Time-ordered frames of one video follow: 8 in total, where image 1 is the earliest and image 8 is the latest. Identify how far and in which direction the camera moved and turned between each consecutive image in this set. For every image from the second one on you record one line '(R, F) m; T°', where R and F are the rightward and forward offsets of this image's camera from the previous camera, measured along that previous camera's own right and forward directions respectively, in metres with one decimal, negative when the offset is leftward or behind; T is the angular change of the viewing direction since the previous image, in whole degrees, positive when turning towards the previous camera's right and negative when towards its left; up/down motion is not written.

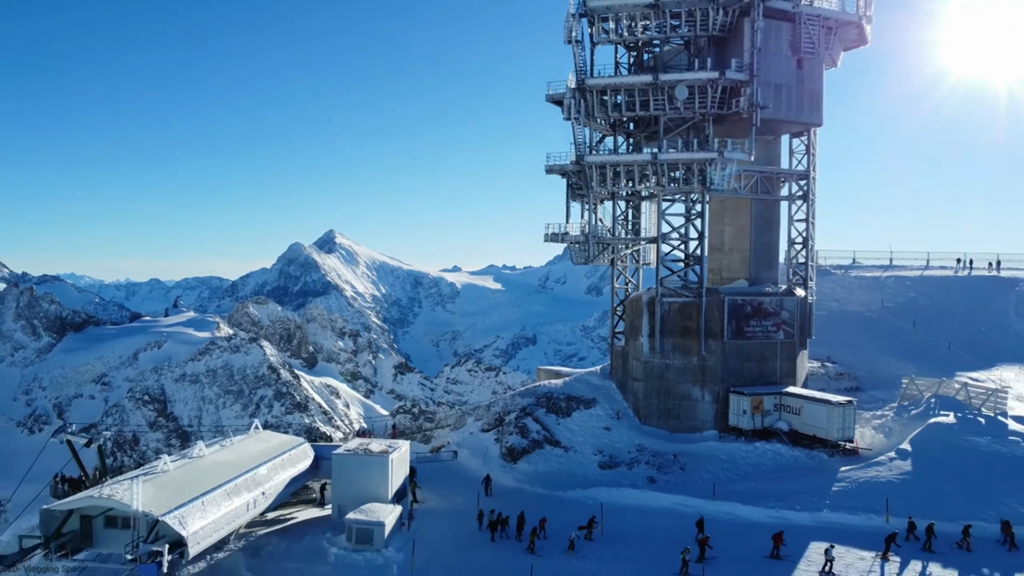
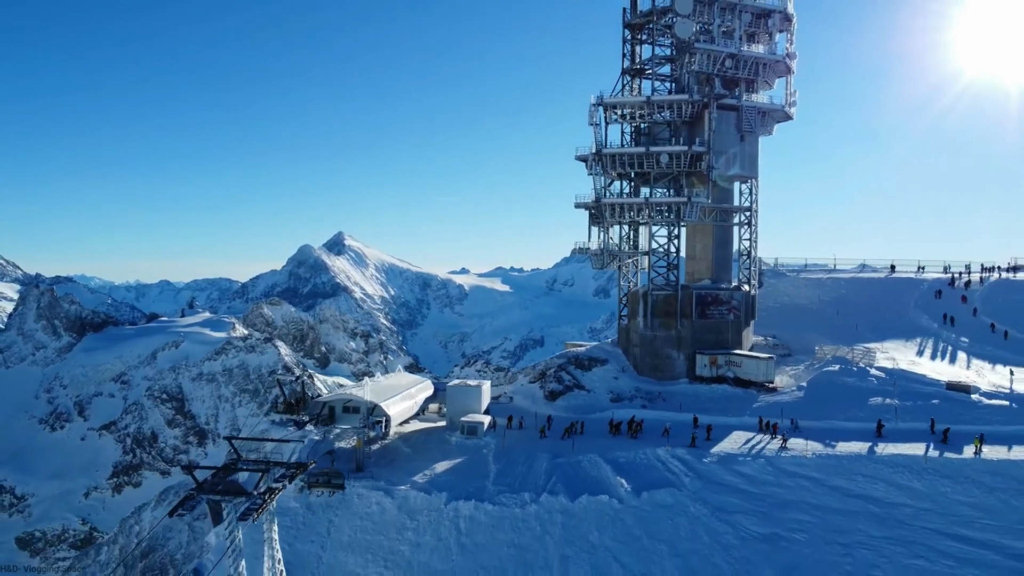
(-2.4, -15.5) m; 0°
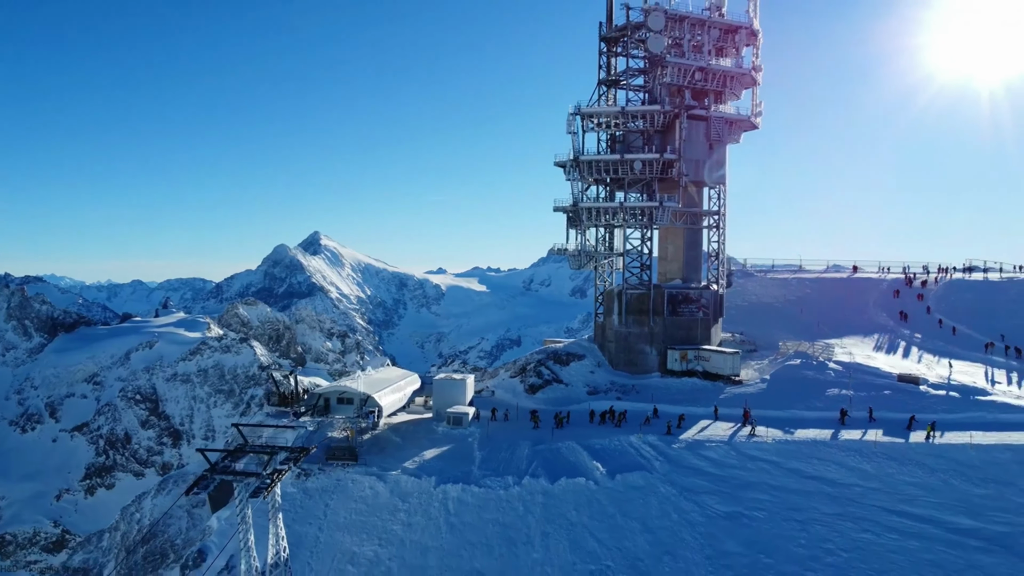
(-0.4, -2.4) m; +2°
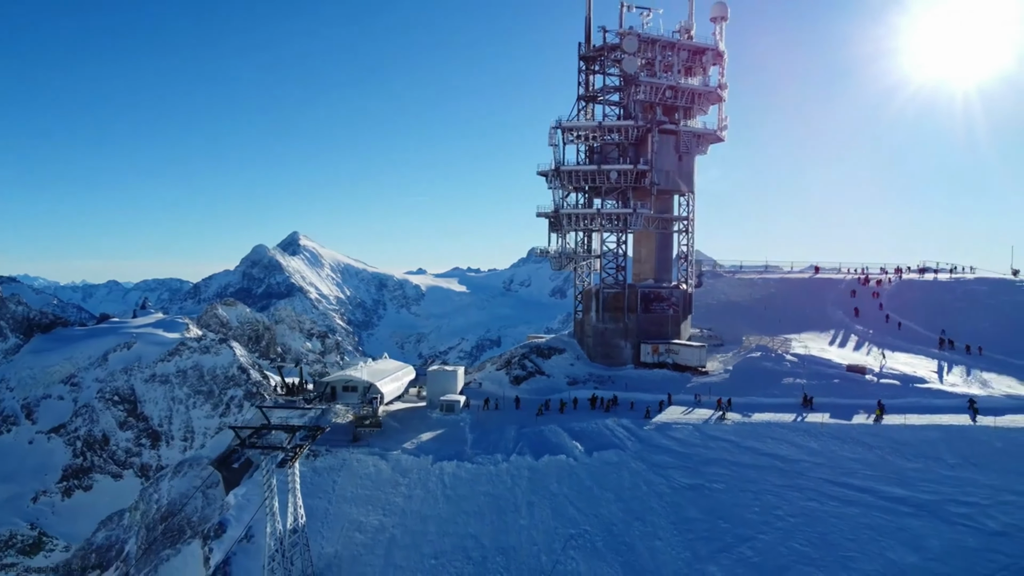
(-0.5, -4.1) m; +2°
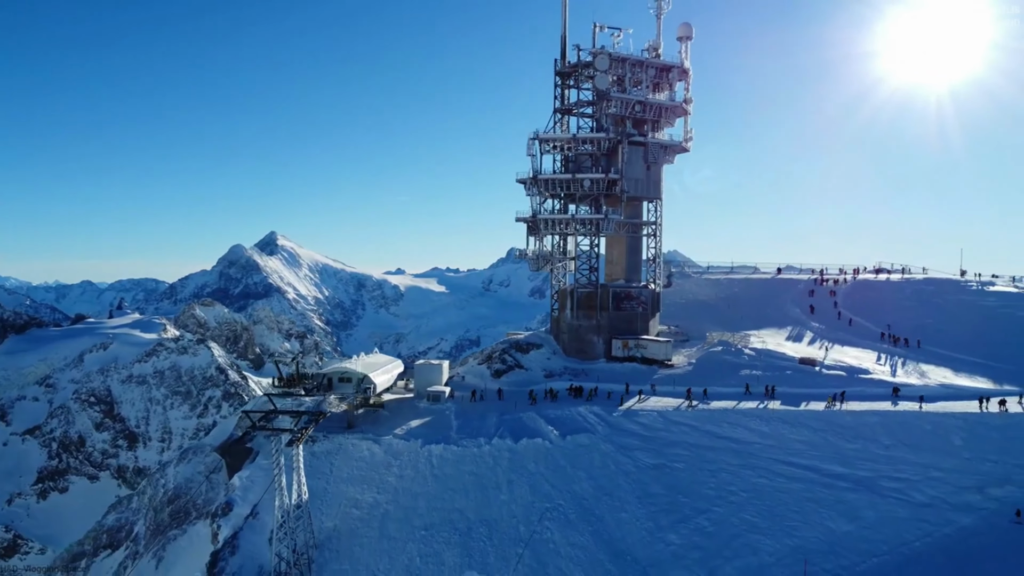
(-0.1, -3.9) m; +2°
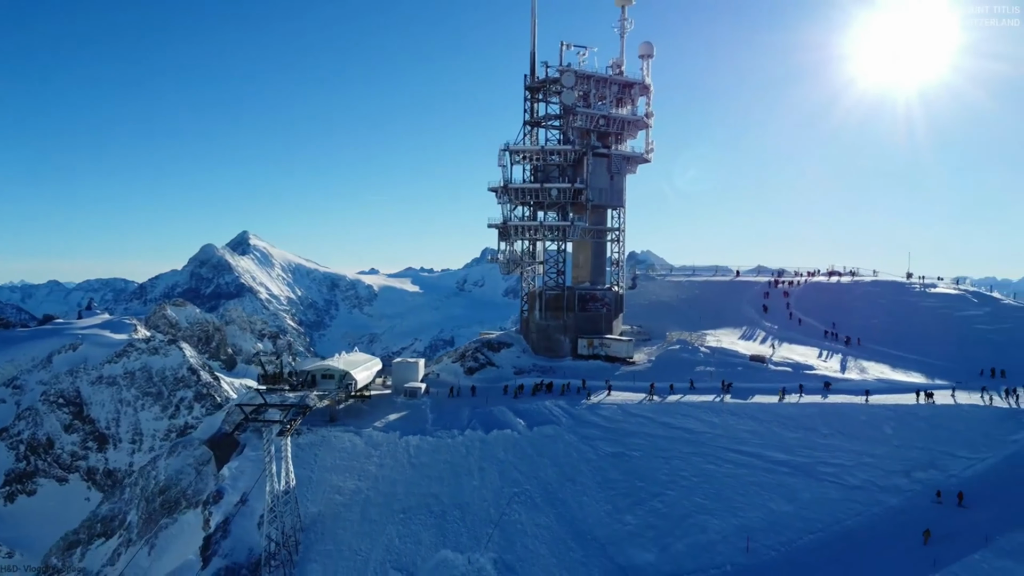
(+0.2, -3.6) m; +2°
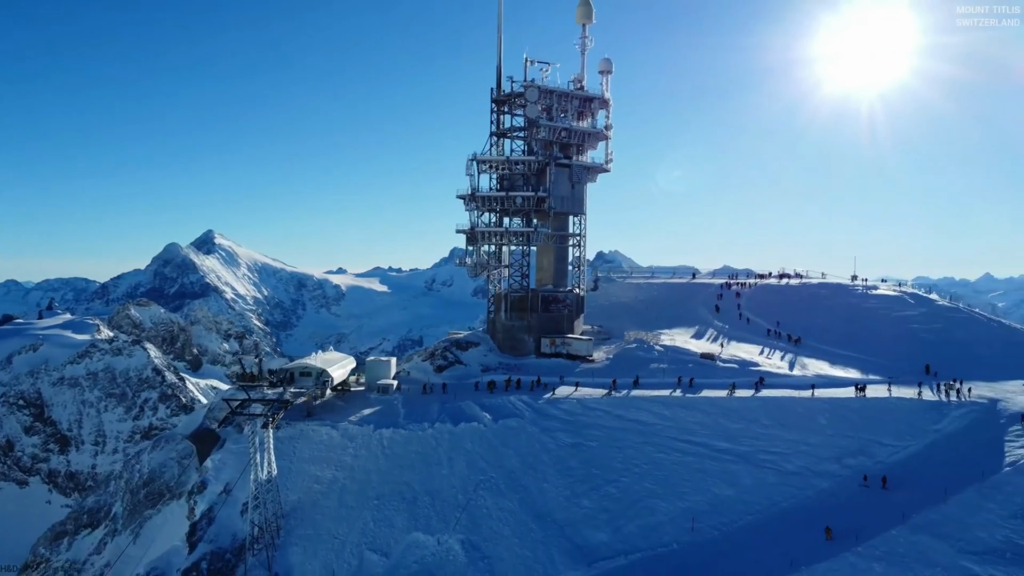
(+0.2, -3.6) m; +3°
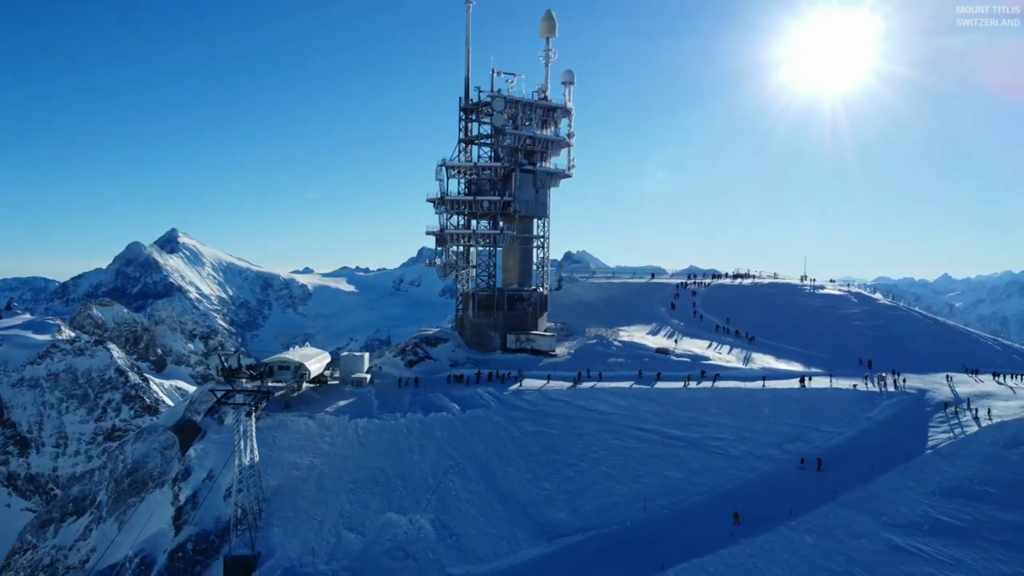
(+0.2, -3.7) m; +3°
